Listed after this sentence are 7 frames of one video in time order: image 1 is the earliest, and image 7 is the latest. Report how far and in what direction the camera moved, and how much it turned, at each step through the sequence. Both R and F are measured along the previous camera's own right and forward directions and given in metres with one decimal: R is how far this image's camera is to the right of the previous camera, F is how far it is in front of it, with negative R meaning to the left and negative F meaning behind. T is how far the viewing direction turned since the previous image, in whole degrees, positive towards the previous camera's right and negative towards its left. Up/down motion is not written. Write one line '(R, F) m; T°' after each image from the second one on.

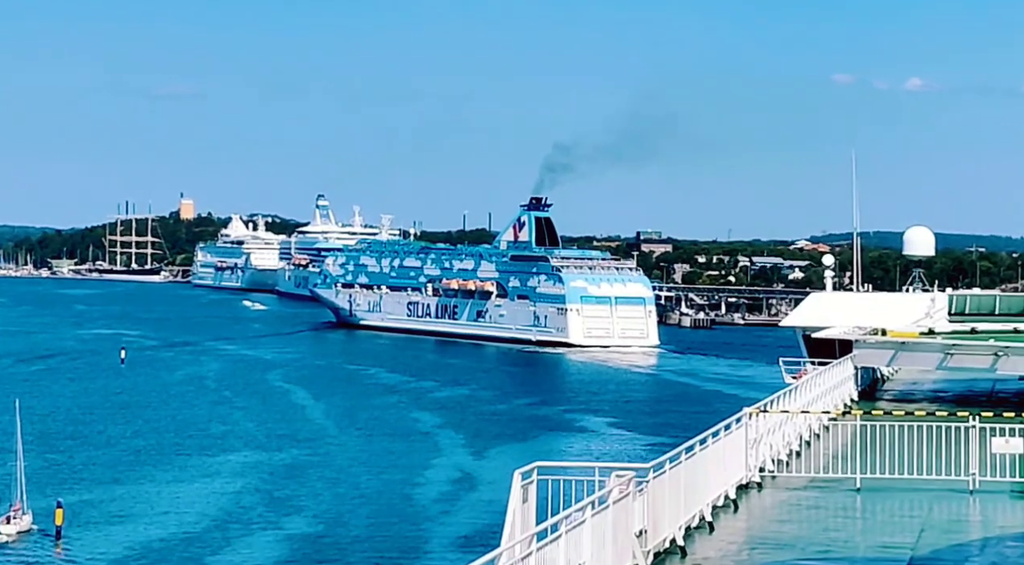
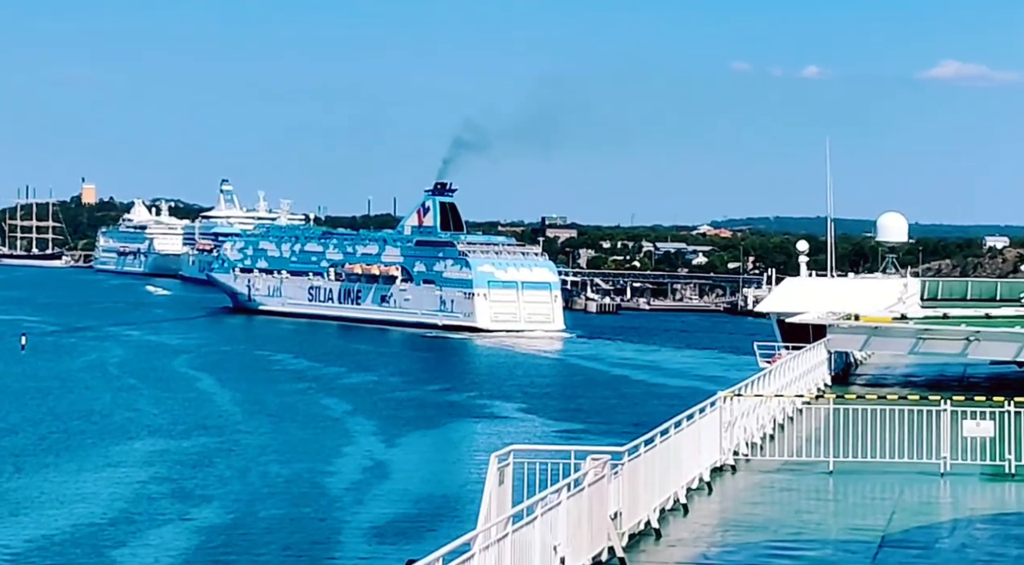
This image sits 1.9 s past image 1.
(-0.9, 0.0) m; +4°
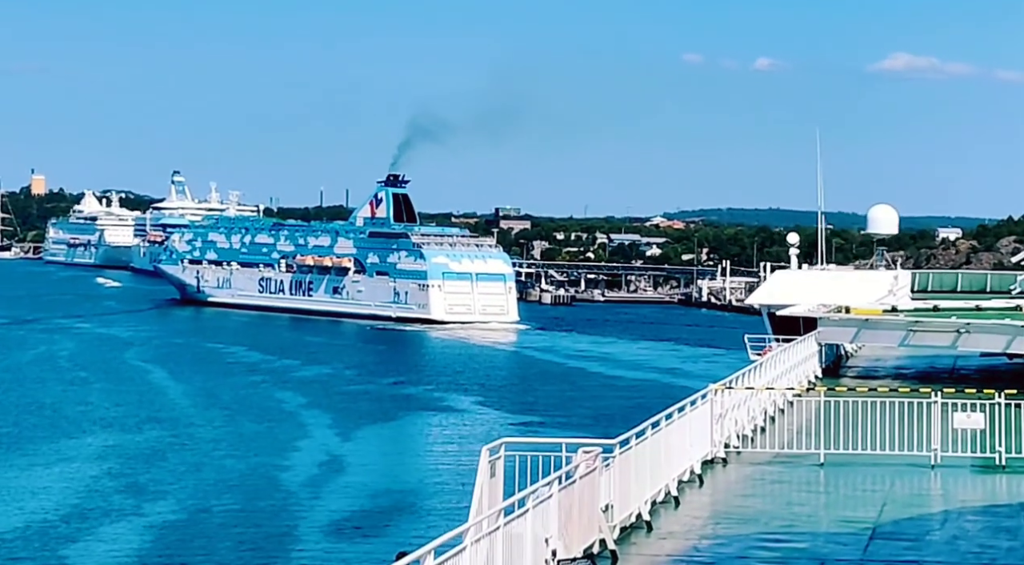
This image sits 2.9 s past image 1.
(-0.5, +0.1) m; +2°
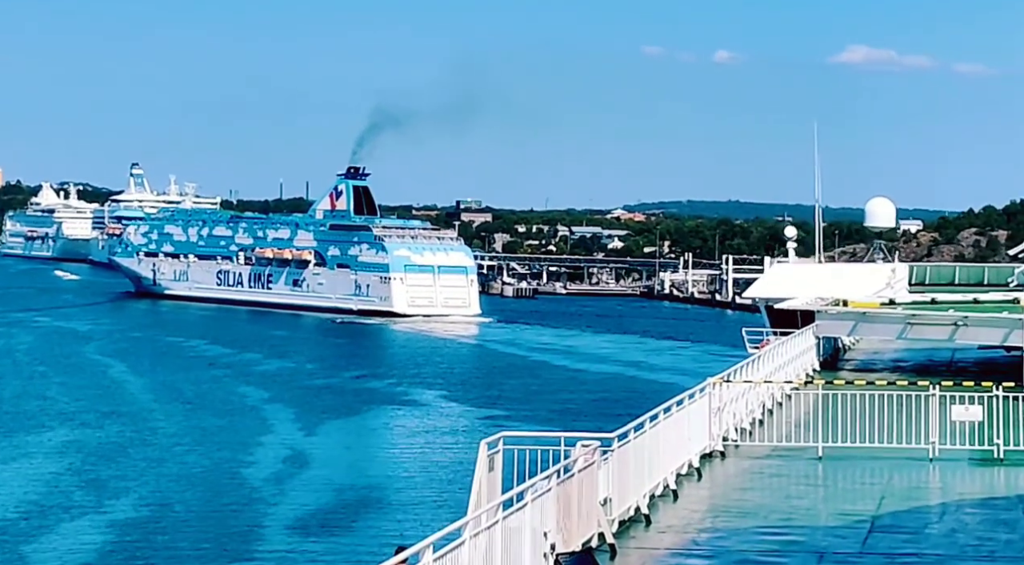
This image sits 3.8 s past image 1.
(-0.5, +0.1) m; +2°
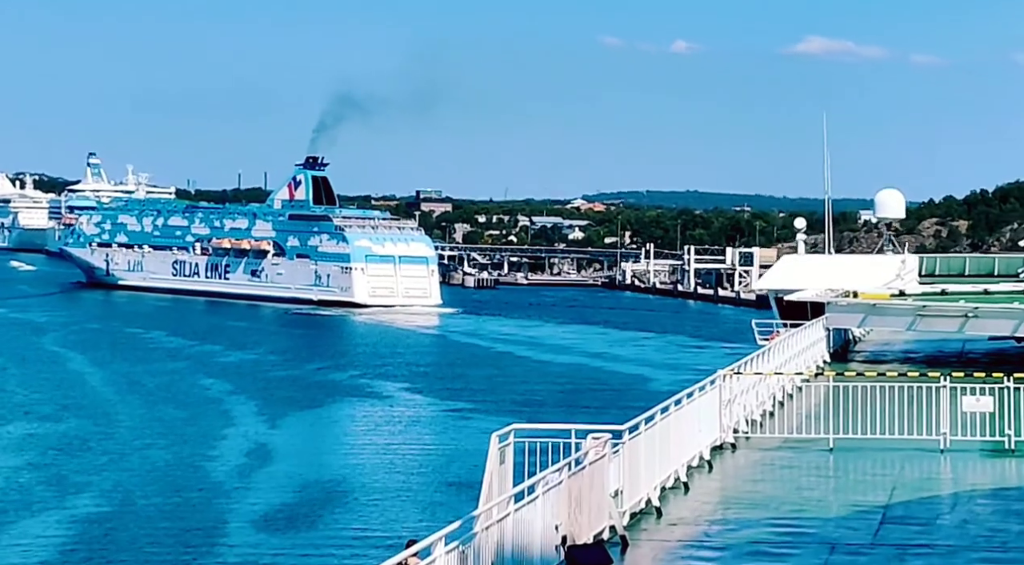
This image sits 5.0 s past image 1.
(-0.6, +0.1) m; +2°
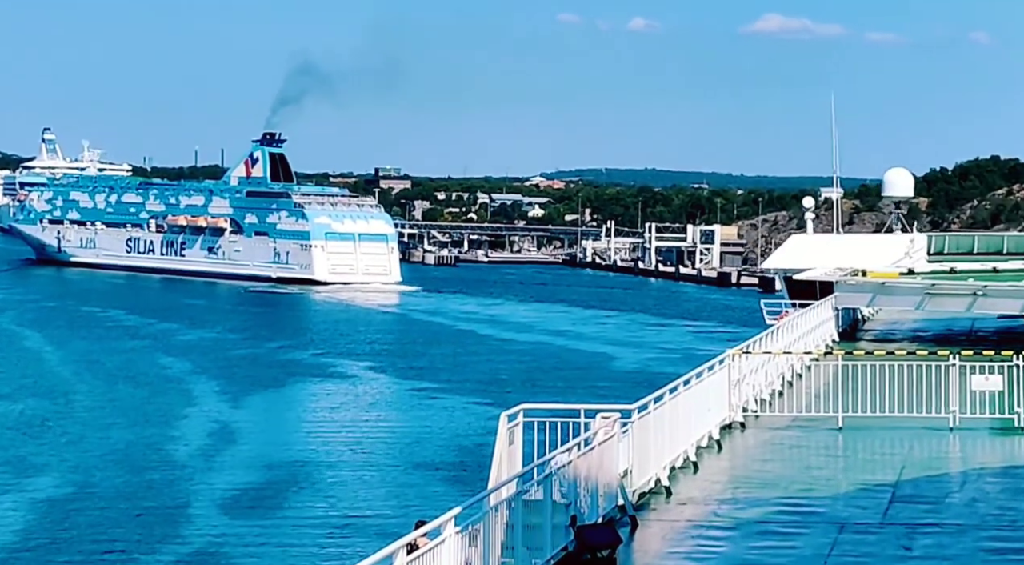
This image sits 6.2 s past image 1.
(-0.6, +0.1) m; +2°
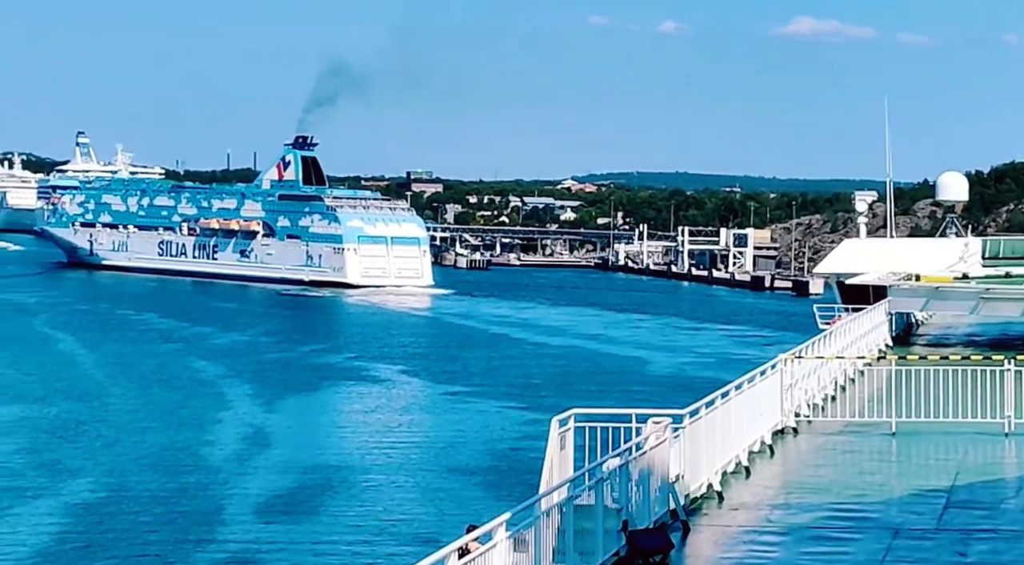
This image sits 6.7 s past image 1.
(-0.2, +0.1) m; -1°
